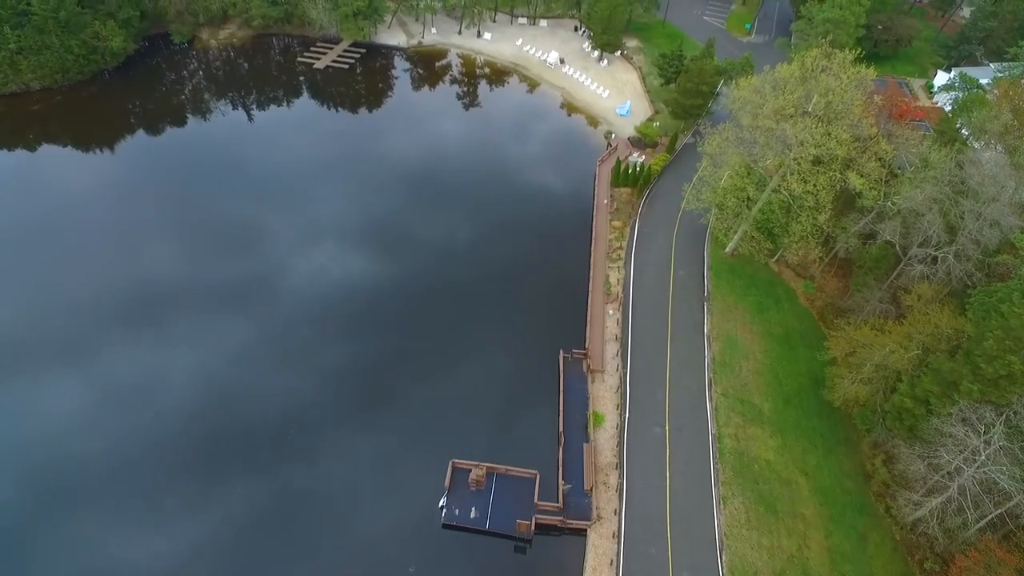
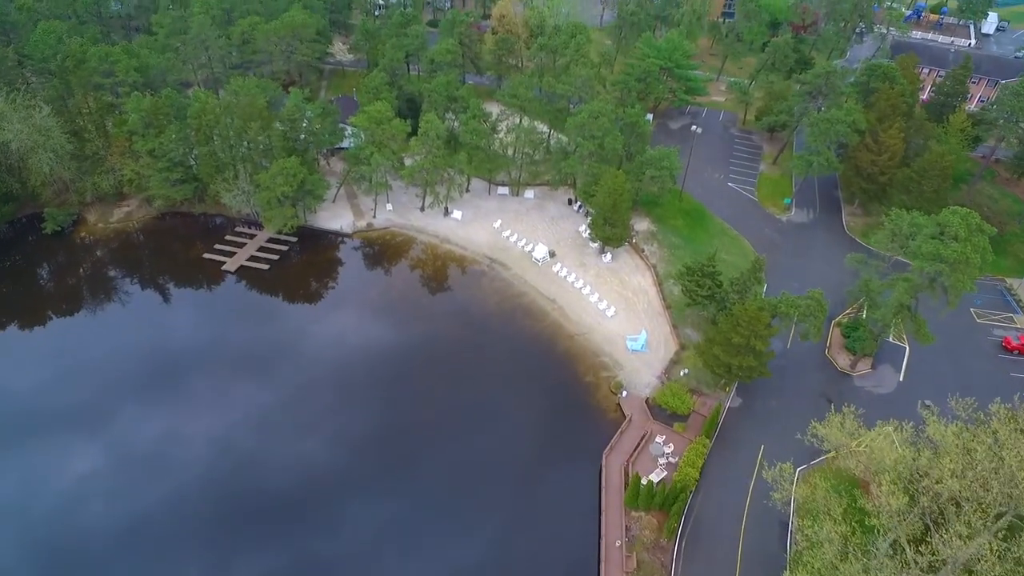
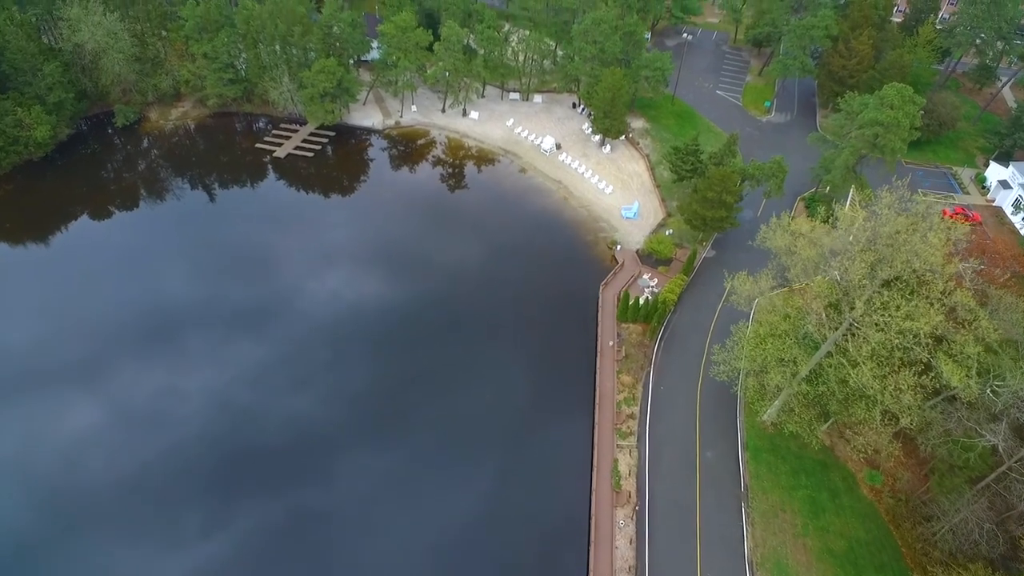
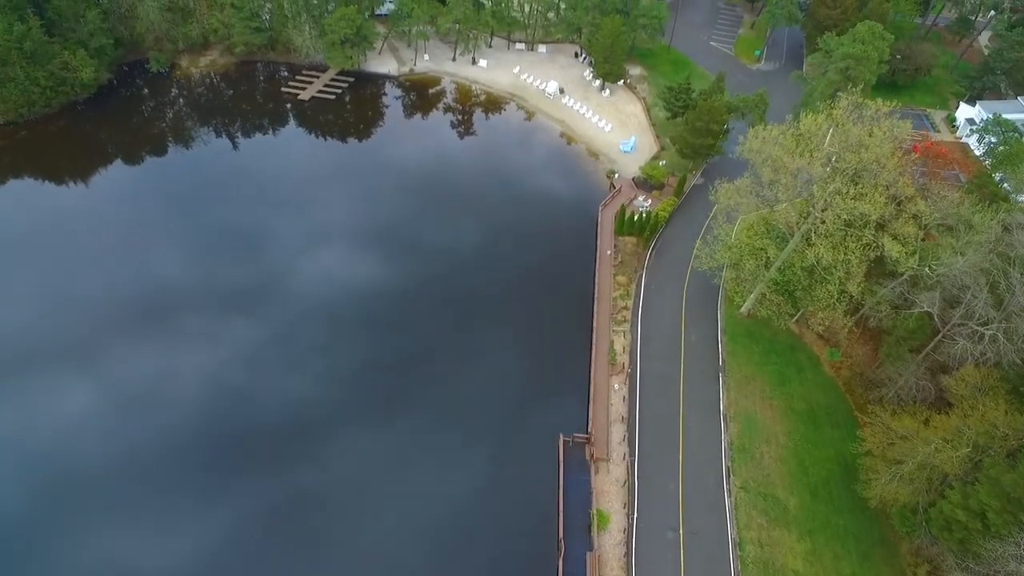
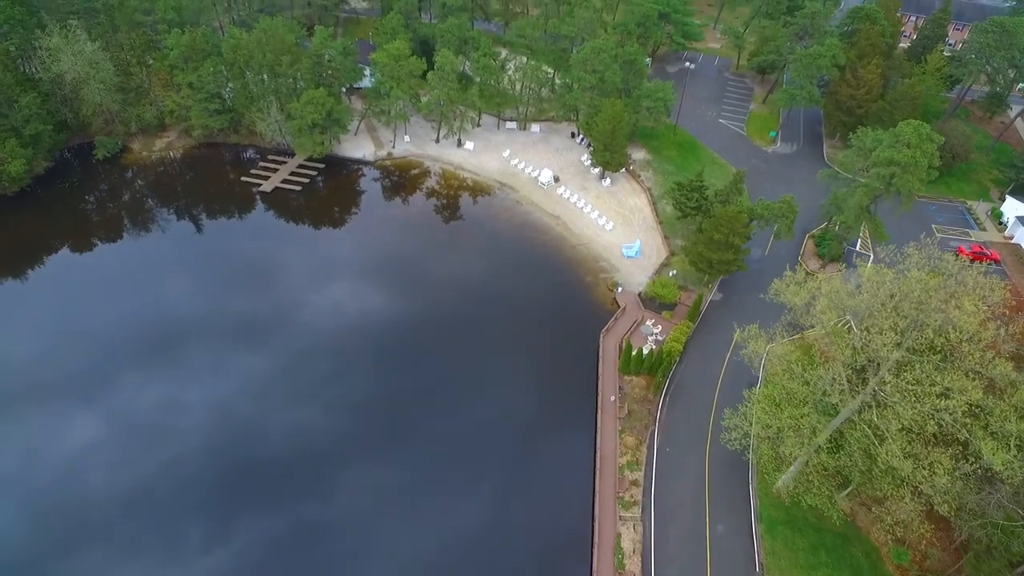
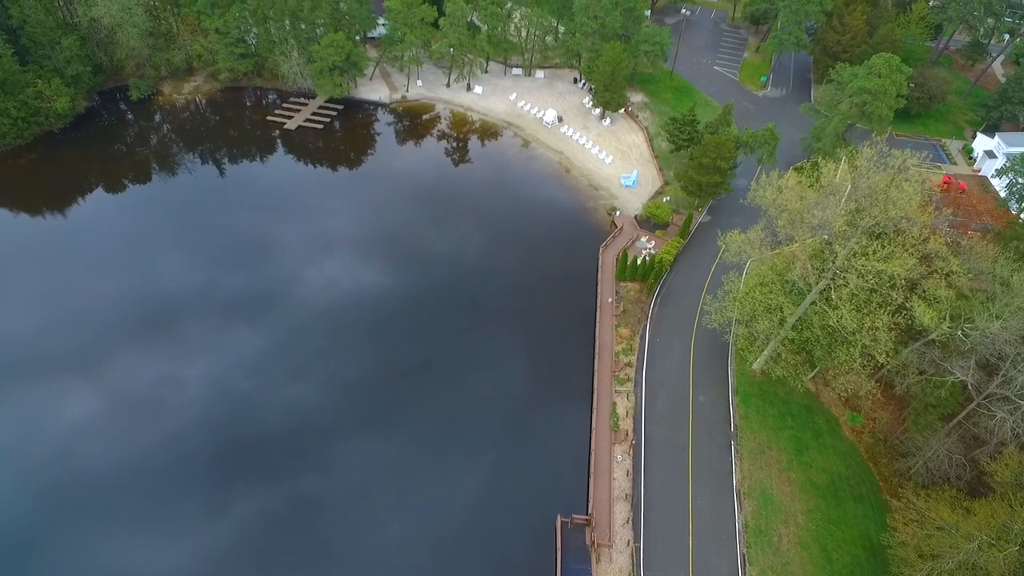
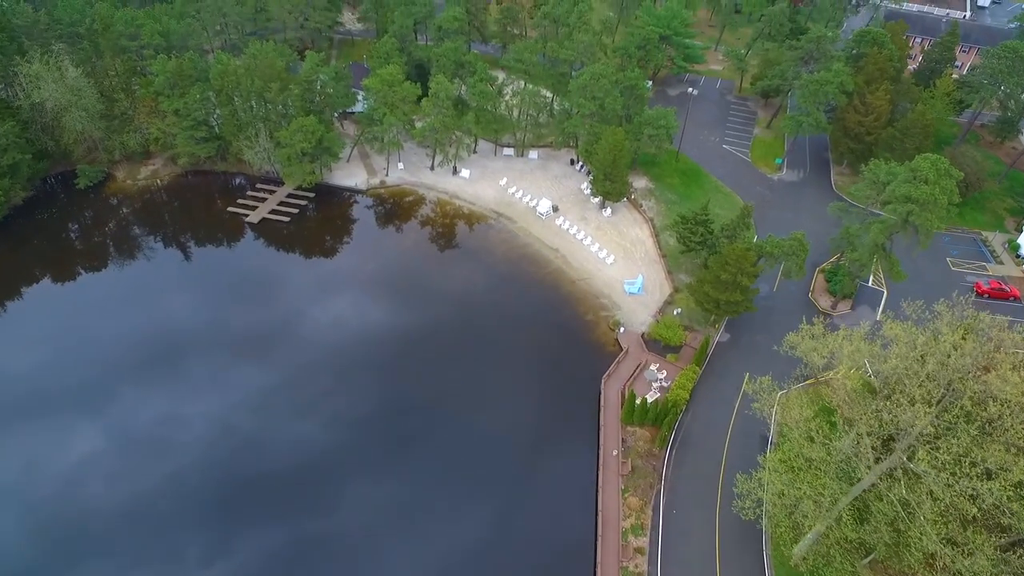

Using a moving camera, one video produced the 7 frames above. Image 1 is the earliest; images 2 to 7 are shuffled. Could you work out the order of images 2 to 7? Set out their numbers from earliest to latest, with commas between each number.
4, 6, 3, 5, 7, 2
